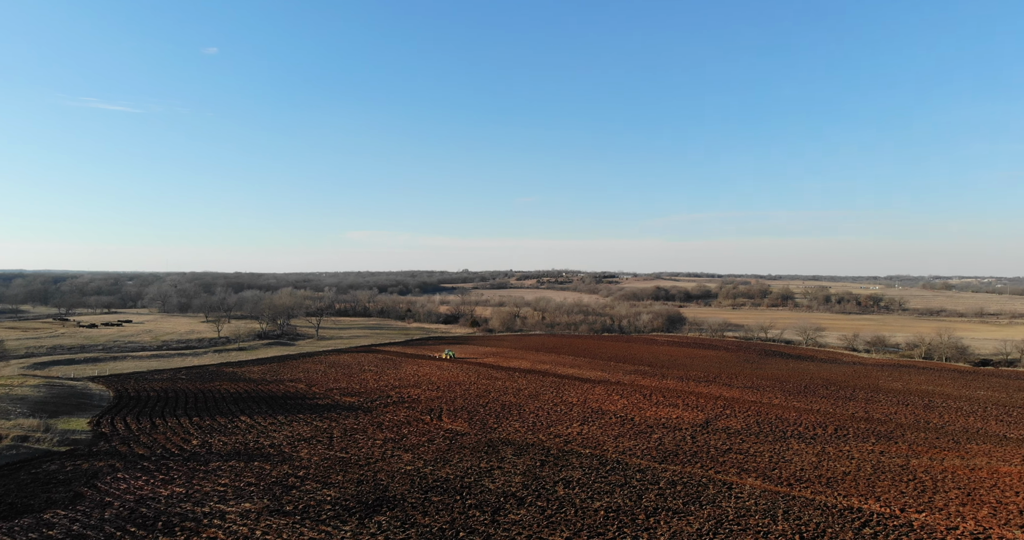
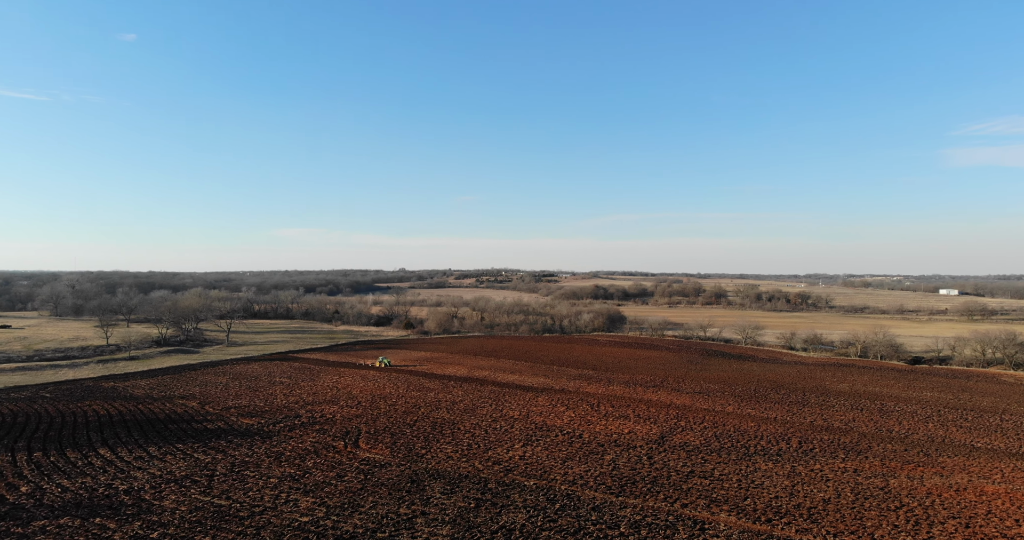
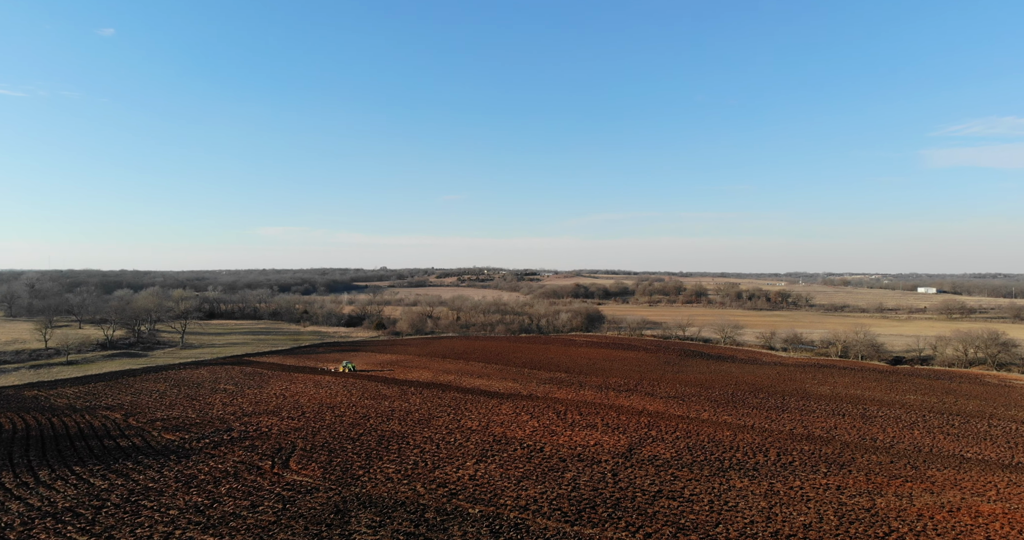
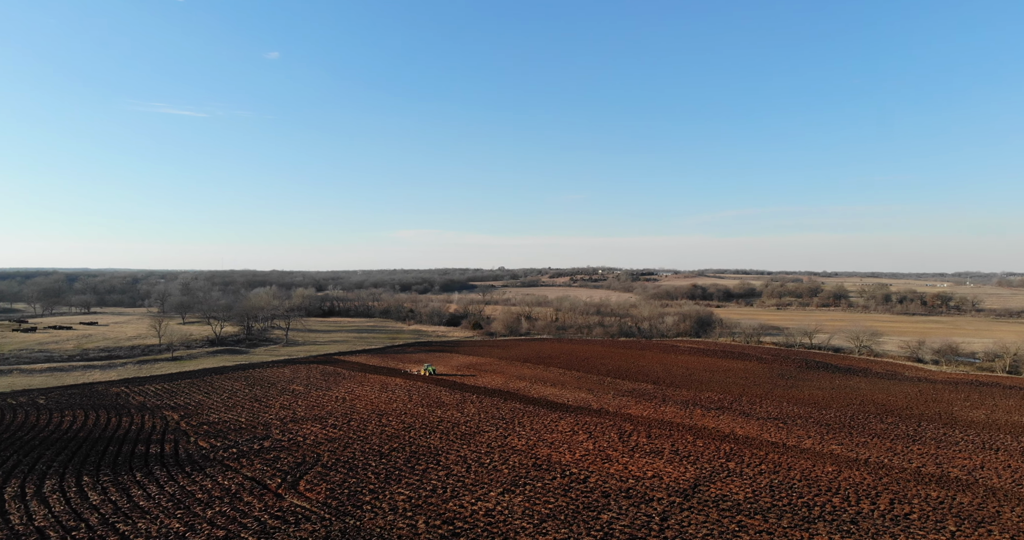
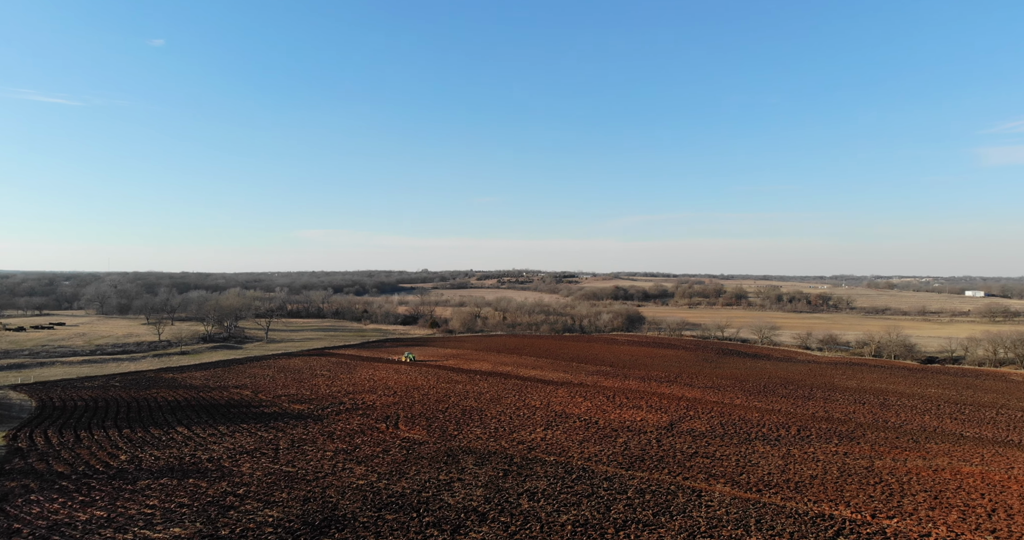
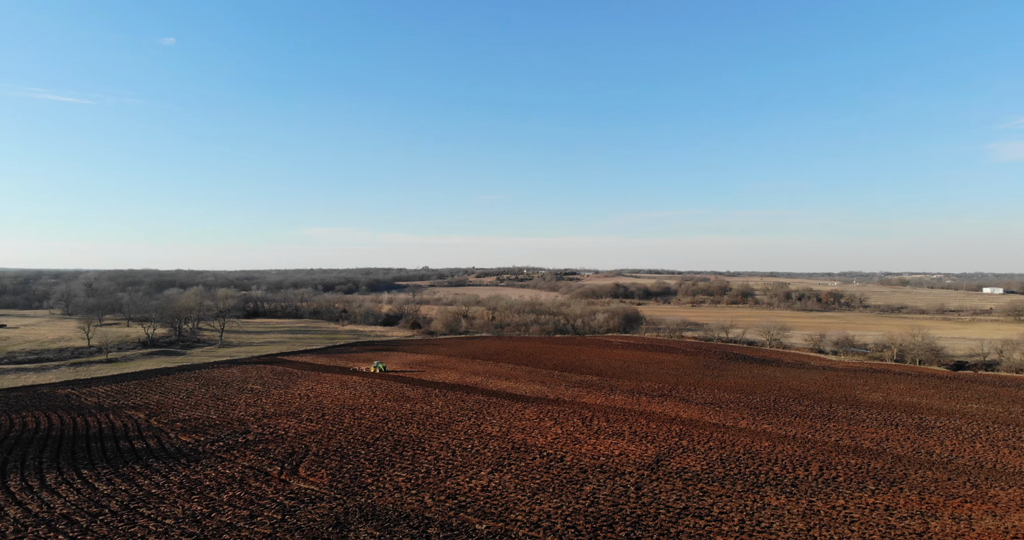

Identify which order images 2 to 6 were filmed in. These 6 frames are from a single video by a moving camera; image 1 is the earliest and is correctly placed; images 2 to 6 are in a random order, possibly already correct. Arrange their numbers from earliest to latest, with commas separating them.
5, 2, 3, 6, 4
